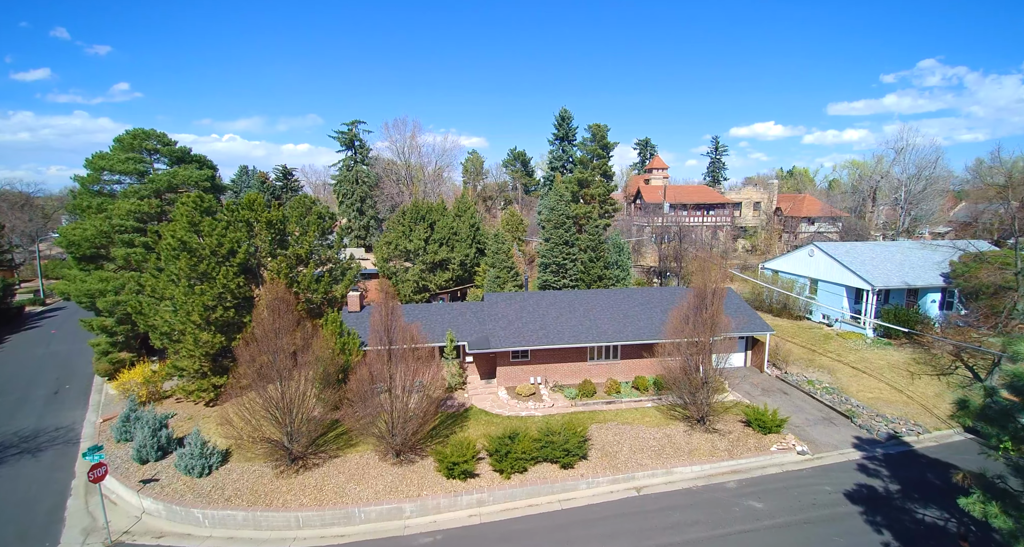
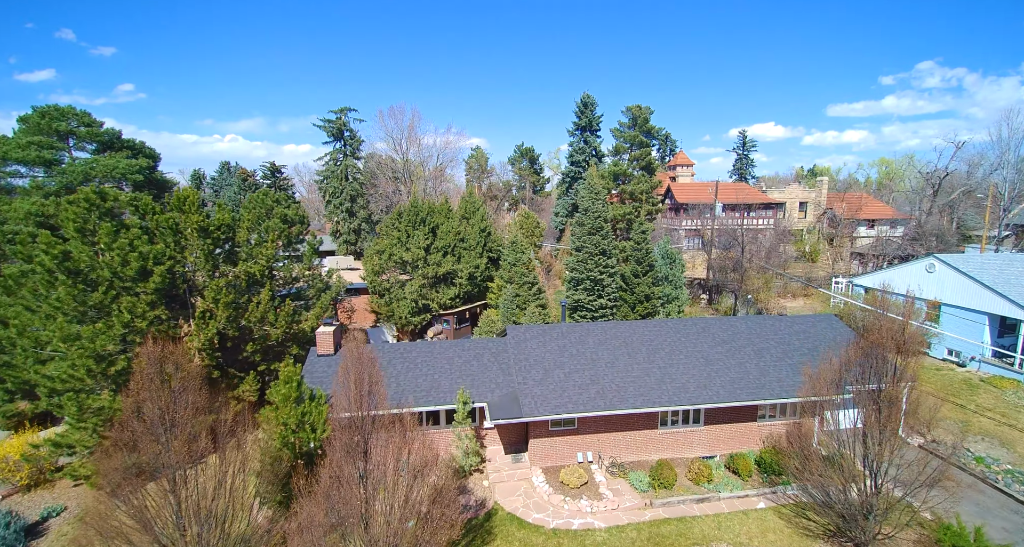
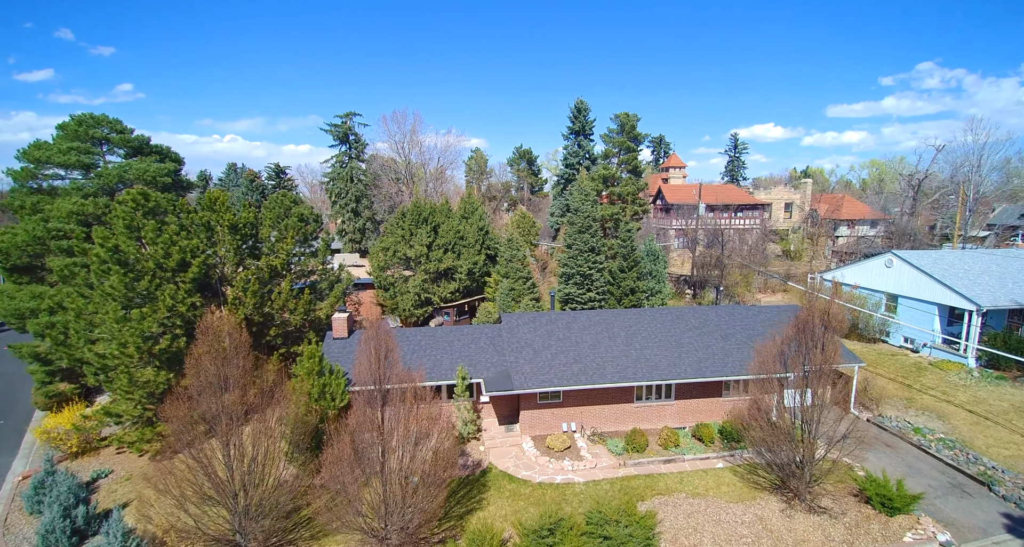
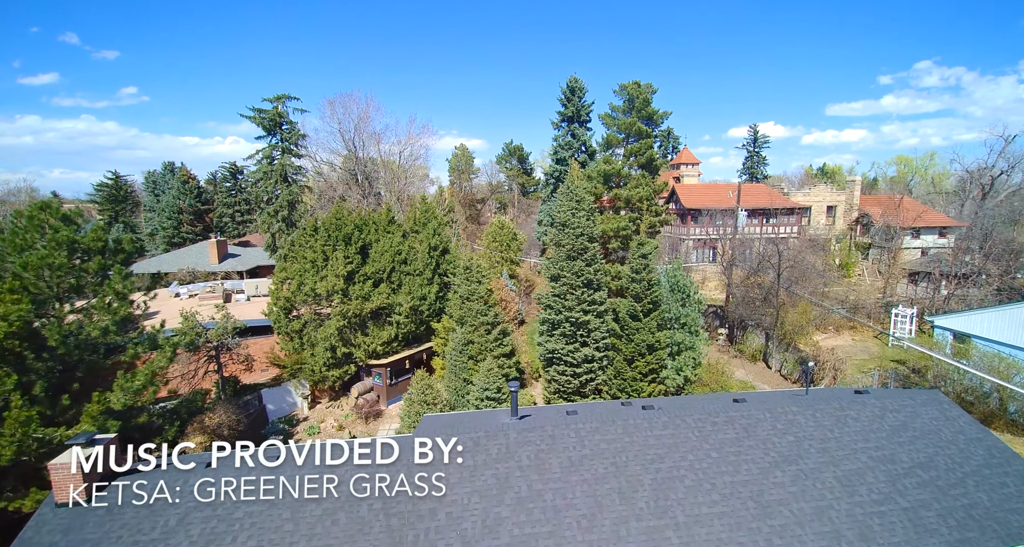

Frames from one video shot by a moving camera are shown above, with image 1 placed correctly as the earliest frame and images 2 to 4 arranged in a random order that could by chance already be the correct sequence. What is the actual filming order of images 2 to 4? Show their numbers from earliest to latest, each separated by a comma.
3, 2, 4
